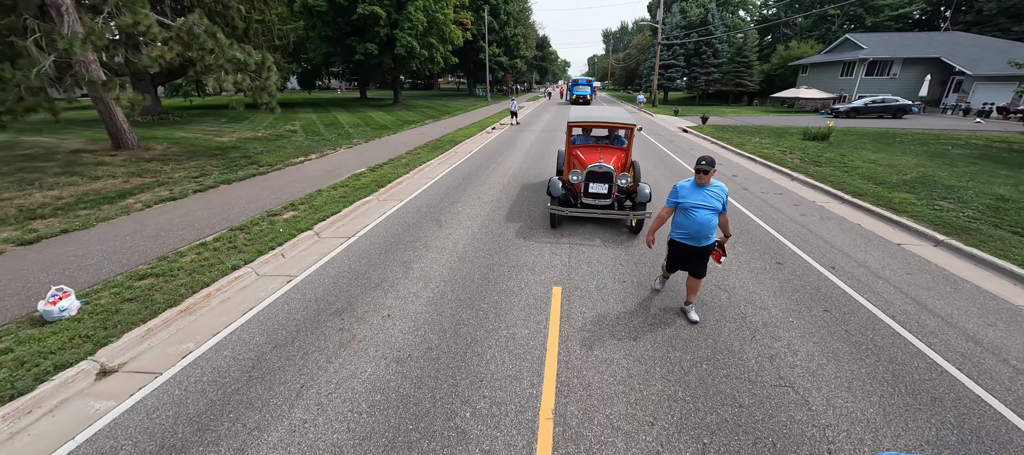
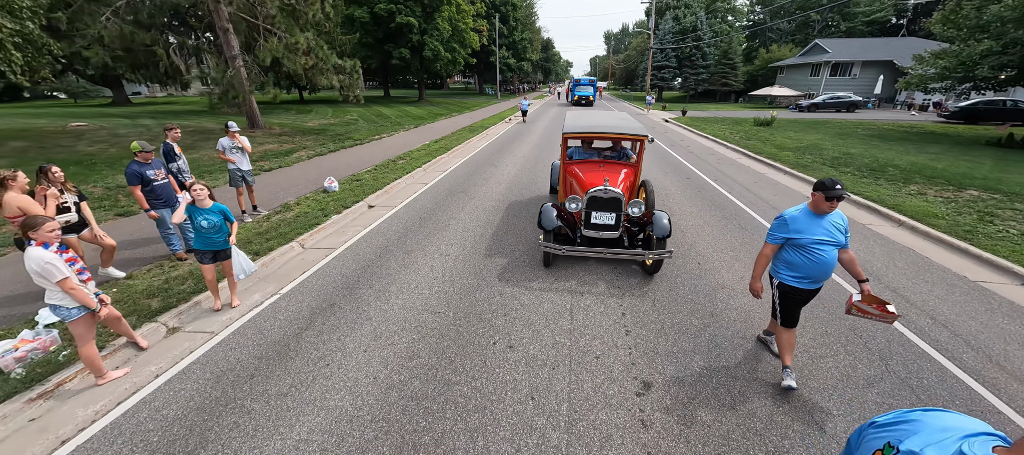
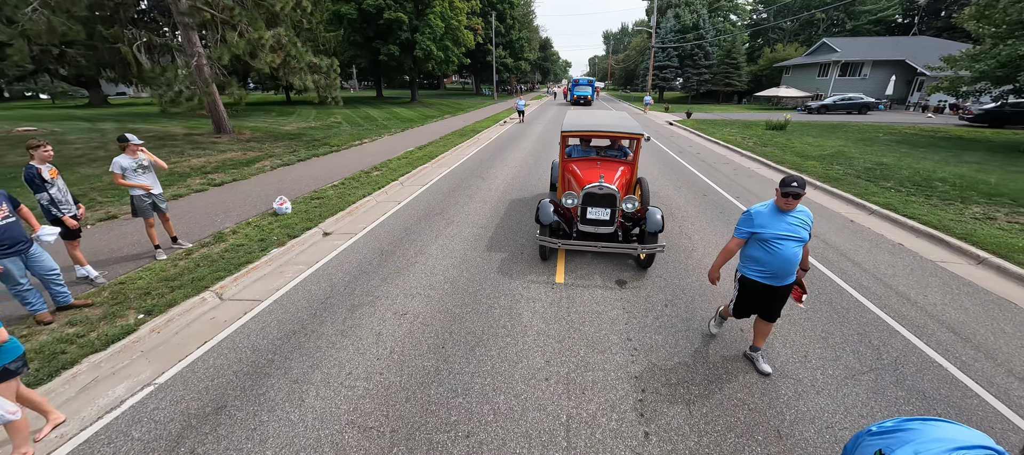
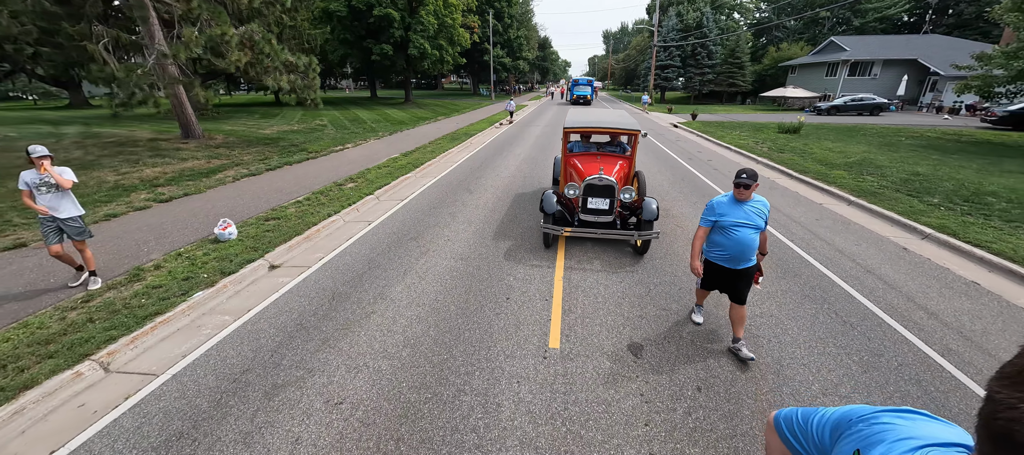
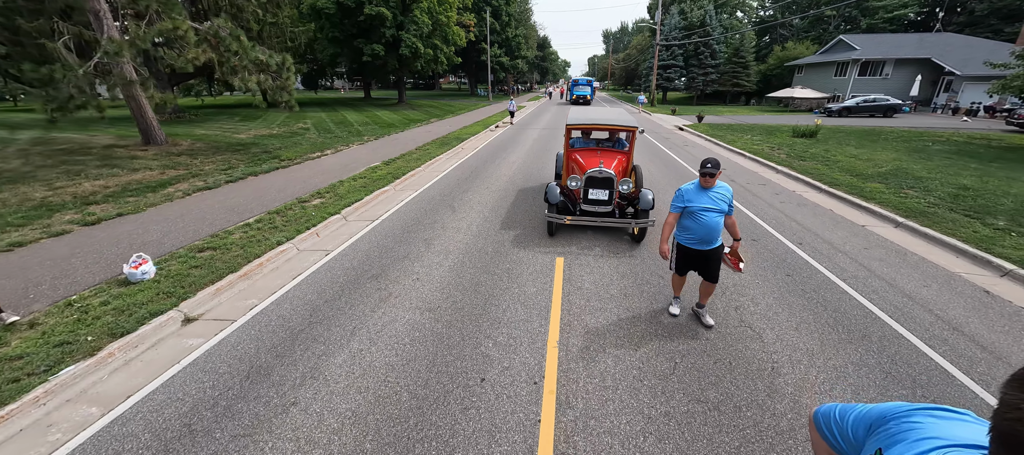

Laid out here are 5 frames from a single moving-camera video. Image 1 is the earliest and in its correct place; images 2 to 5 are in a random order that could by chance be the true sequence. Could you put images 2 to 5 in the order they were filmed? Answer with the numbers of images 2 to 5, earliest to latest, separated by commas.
5, 4, 3, 2
